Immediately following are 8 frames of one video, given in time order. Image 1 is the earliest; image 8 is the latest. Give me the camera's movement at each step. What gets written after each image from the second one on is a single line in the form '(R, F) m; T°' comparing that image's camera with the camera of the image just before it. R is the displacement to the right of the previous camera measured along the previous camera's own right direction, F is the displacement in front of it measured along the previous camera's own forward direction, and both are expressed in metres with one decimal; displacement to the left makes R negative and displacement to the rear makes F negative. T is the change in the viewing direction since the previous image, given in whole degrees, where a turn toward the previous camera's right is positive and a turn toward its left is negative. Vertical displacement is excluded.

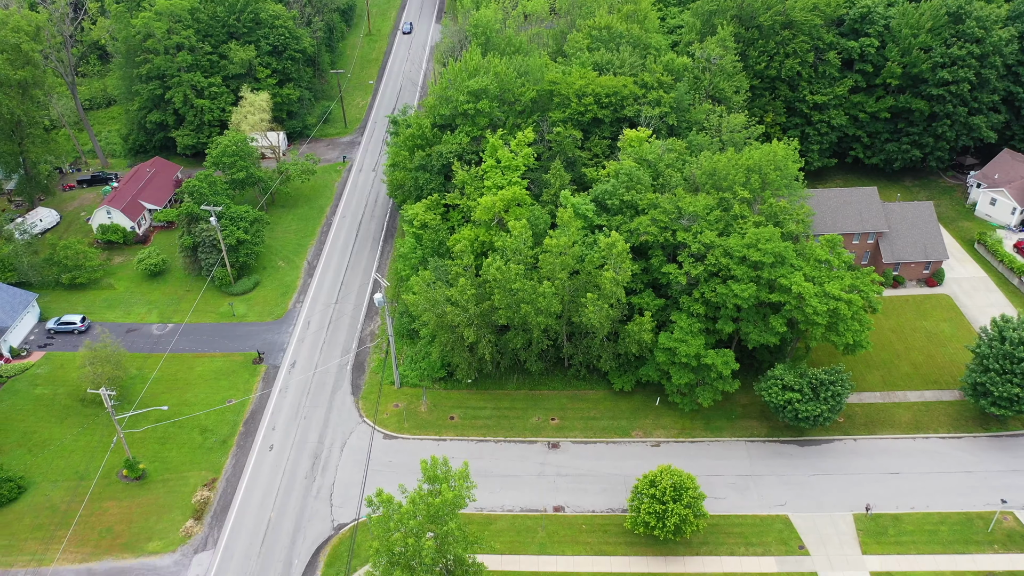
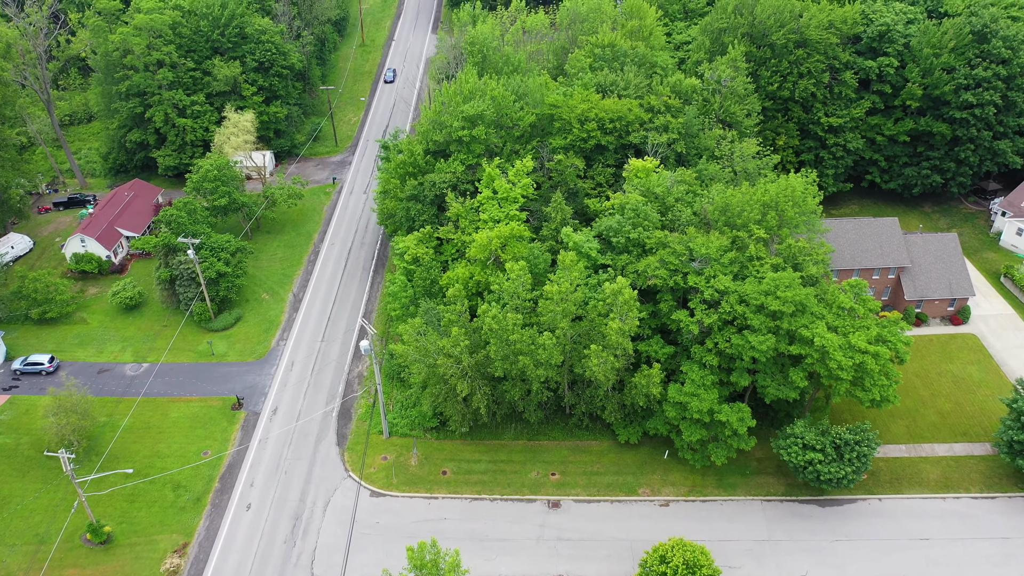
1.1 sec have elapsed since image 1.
(0.0, +3.4) m; 0°
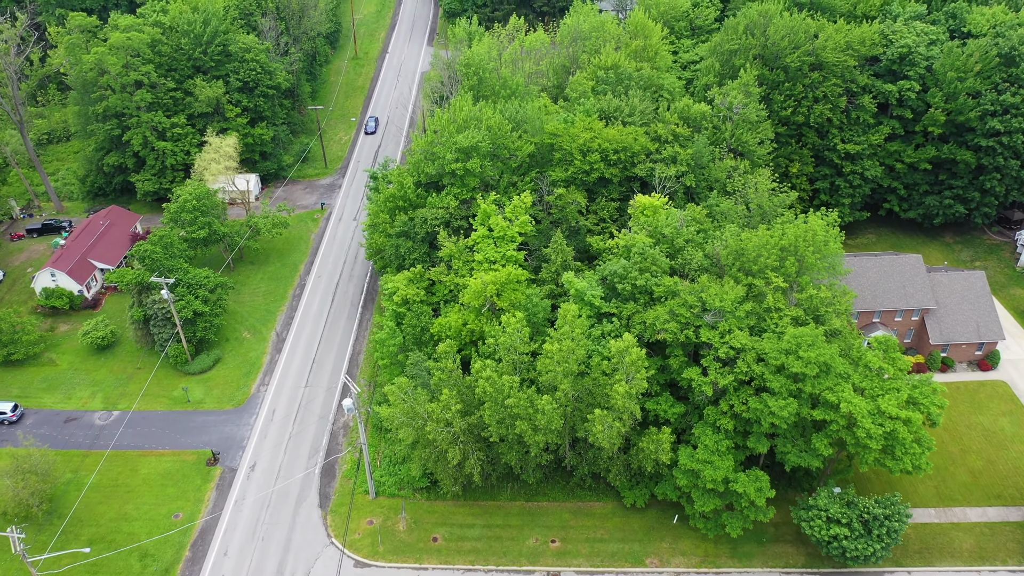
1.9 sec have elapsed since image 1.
(+0.1, +3.4) m; 0°
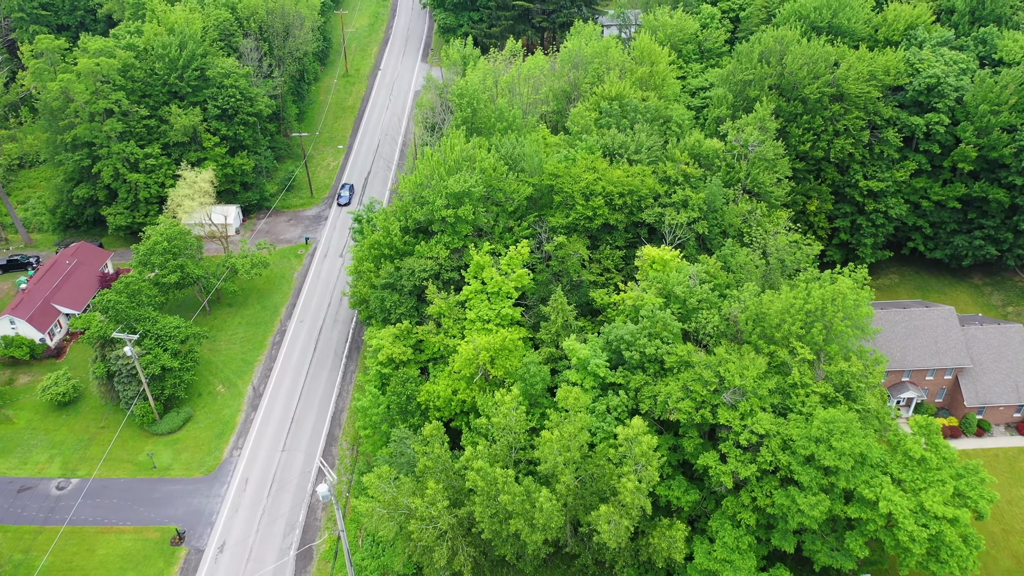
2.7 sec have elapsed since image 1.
(+0.1, +4.0) m; 0°
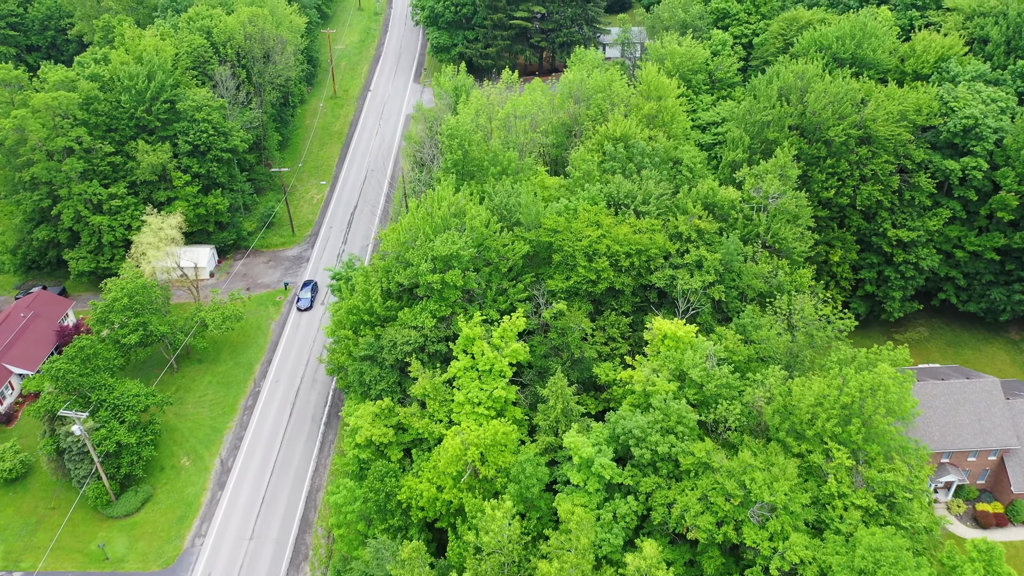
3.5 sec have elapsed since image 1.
(+0.2, +4.5) m; 0°
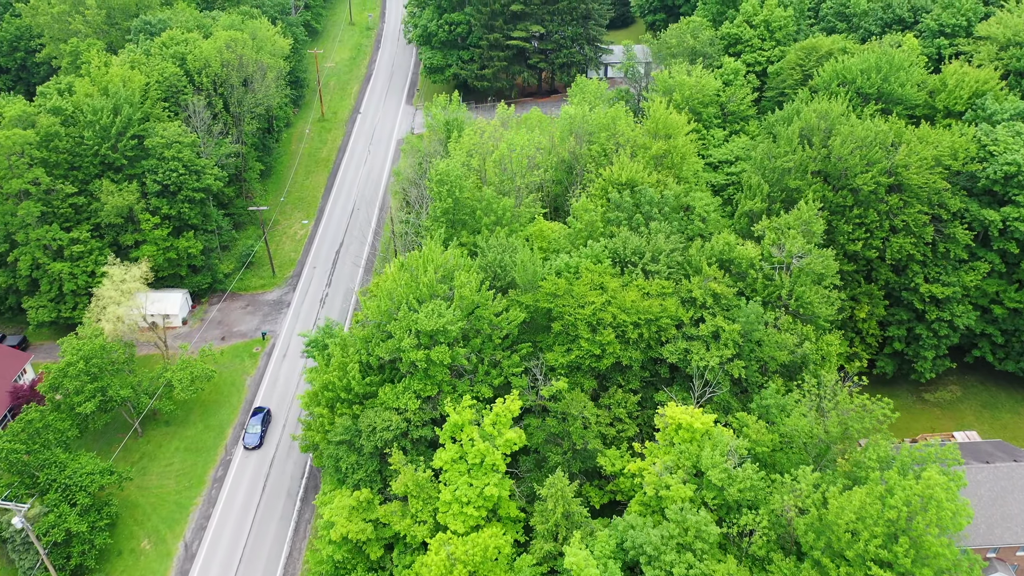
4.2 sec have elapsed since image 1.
(+0.2, +4.2) m; 0°
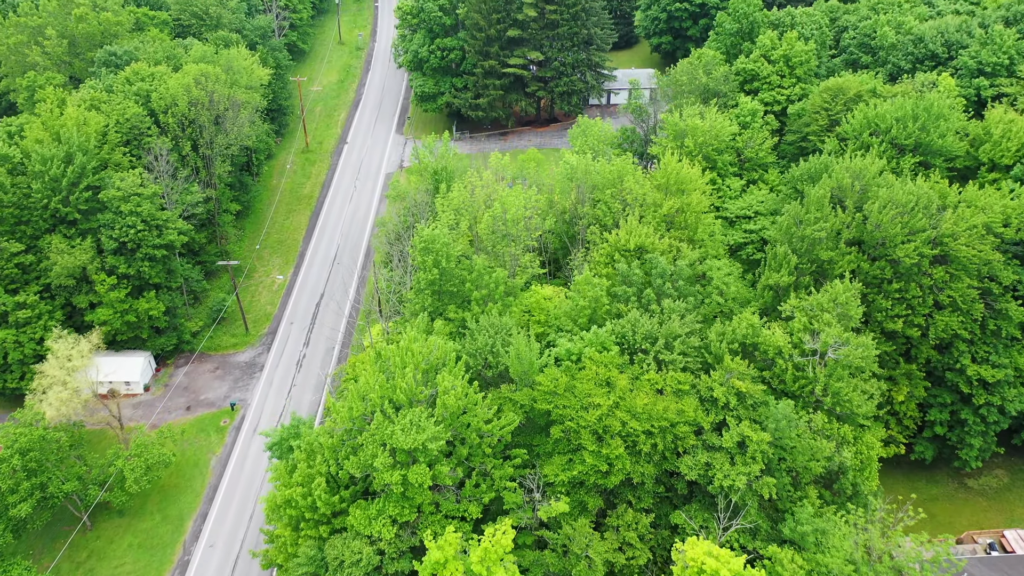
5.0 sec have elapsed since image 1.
(+0.2, +4.9) m; 0°
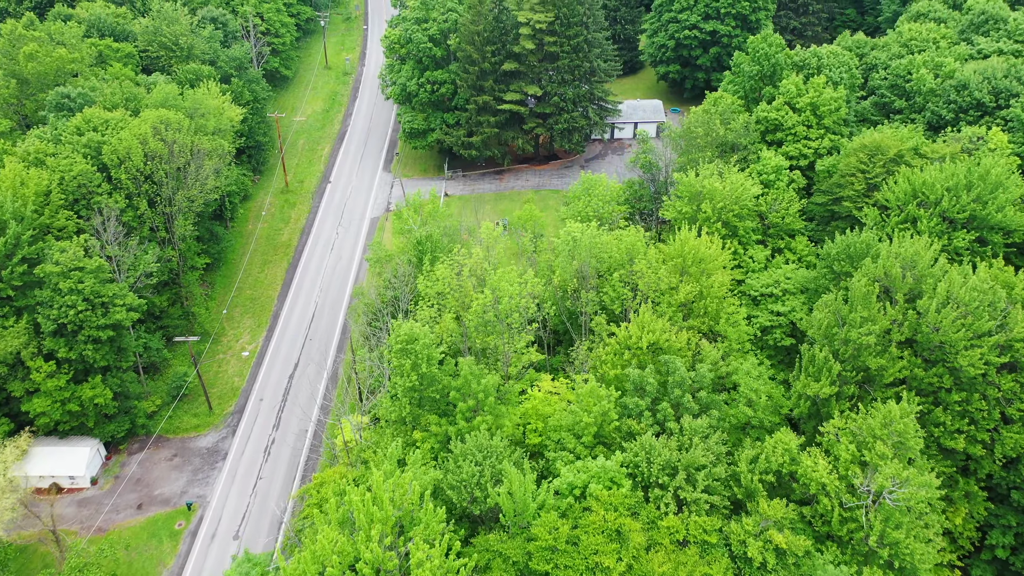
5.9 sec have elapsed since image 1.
(+0.2, +5.6) m; 0°
